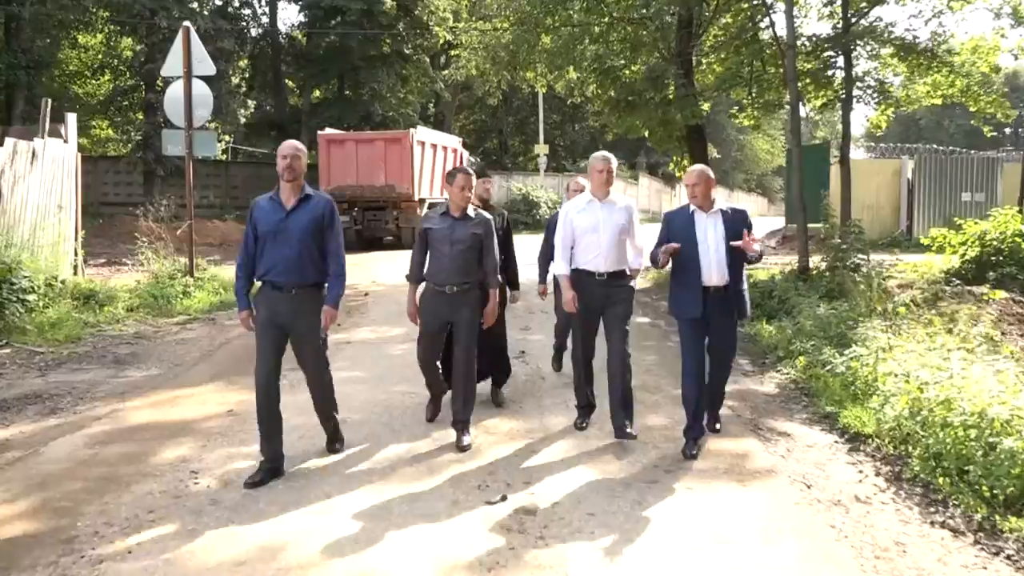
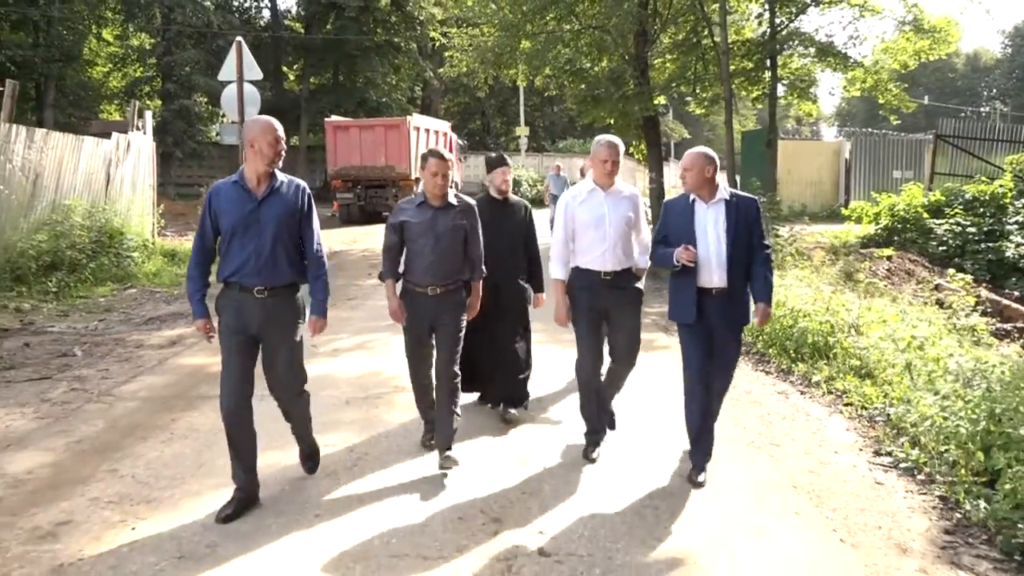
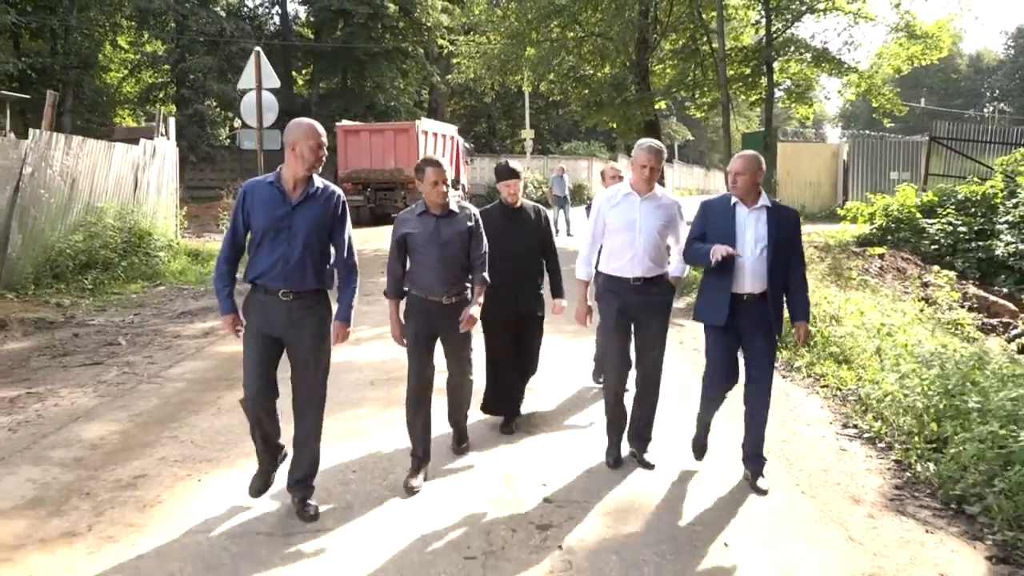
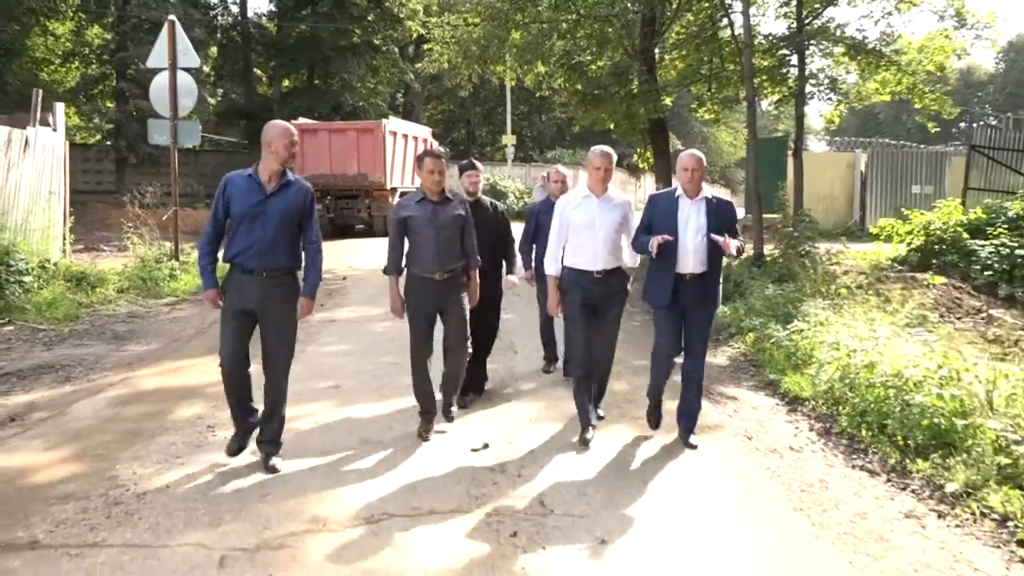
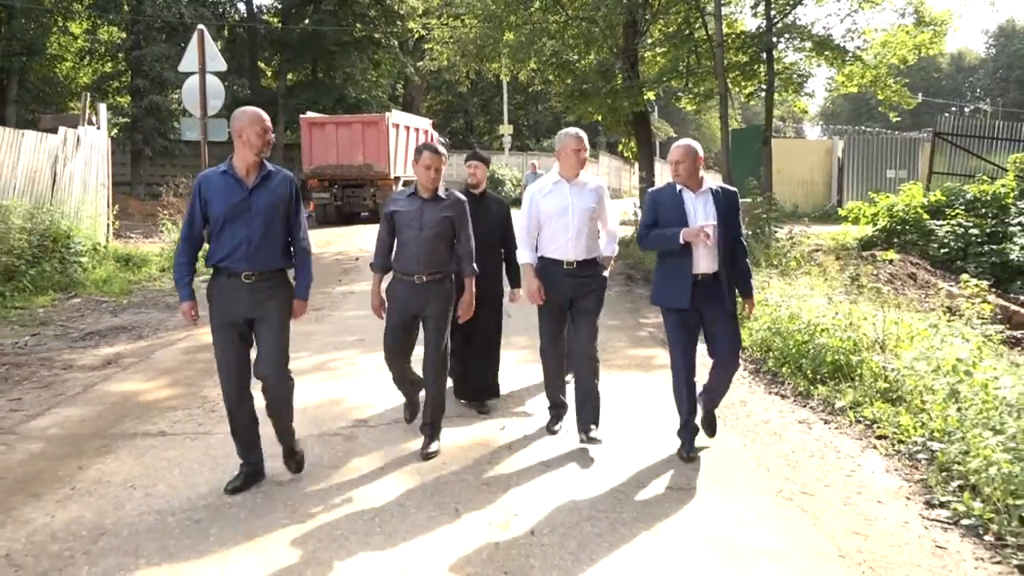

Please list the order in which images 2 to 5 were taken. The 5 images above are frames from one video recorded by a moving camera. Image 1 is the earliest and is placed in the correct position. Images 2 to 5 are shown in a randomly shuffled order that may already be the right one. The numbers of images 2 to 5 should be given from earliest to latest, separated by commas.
4, 5, 2, 3
